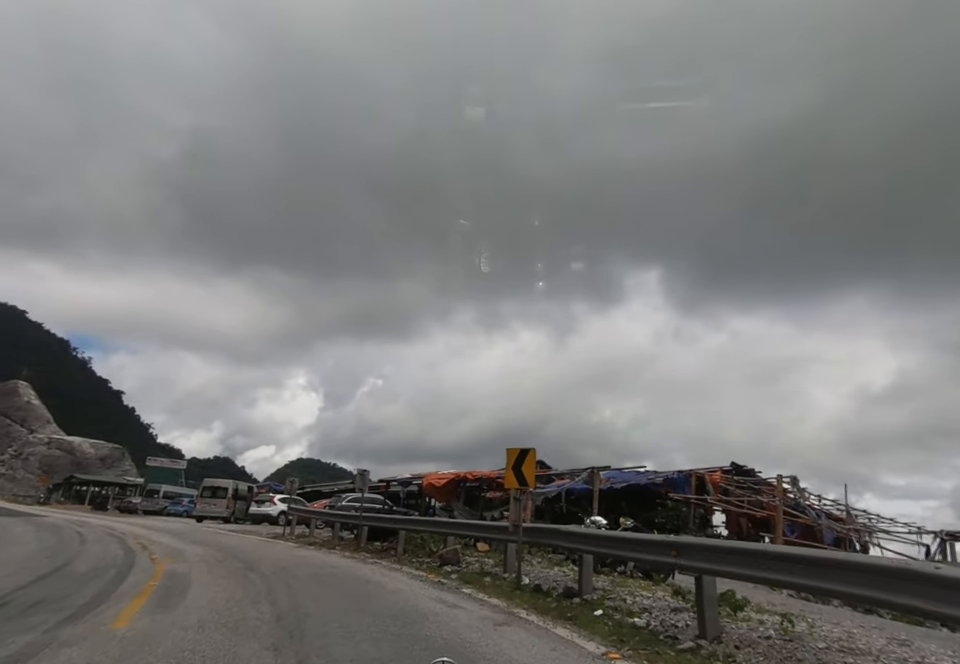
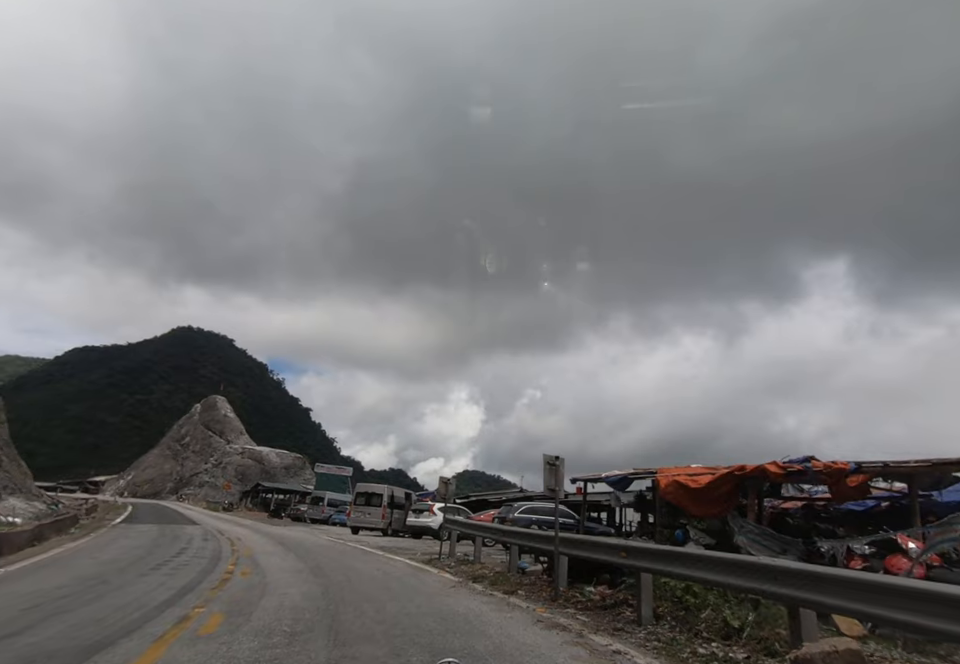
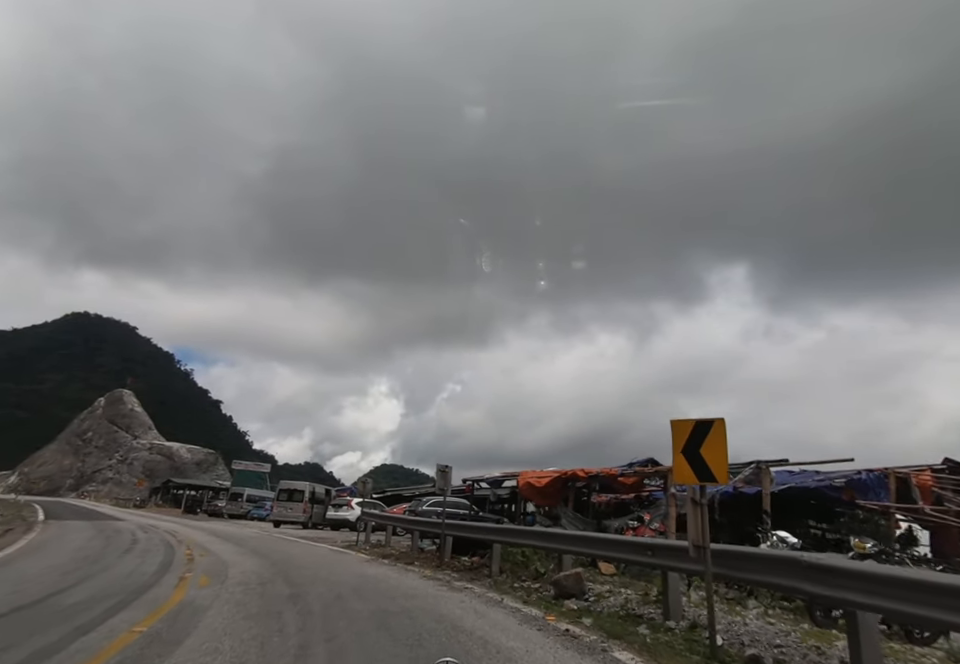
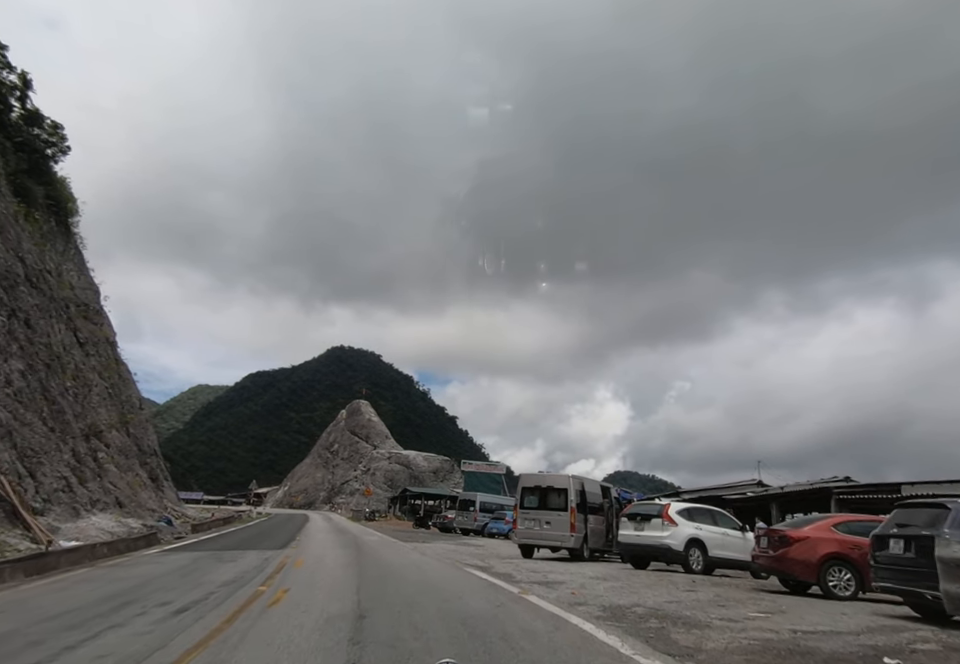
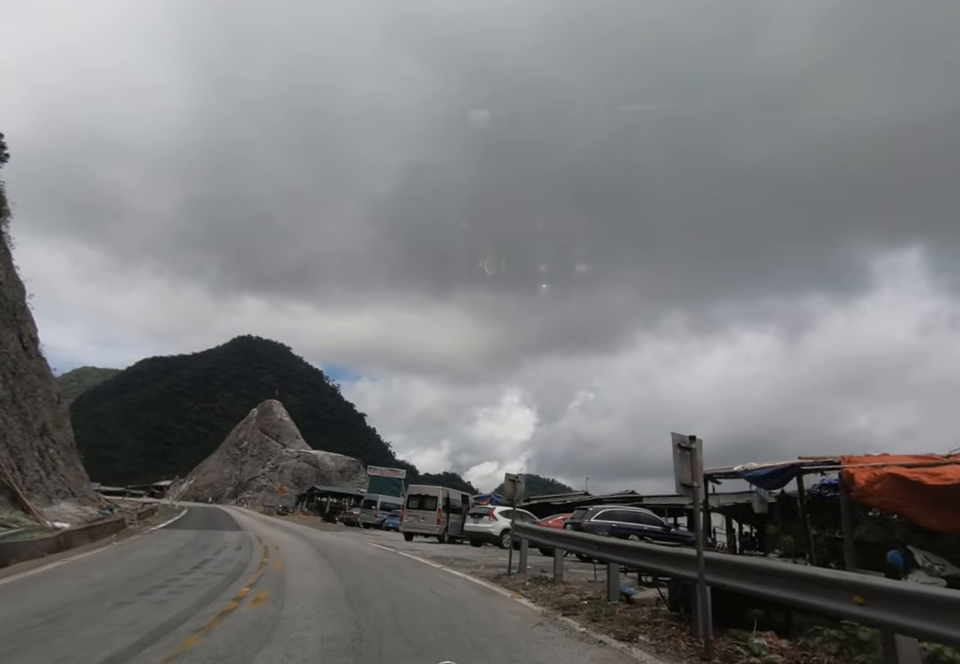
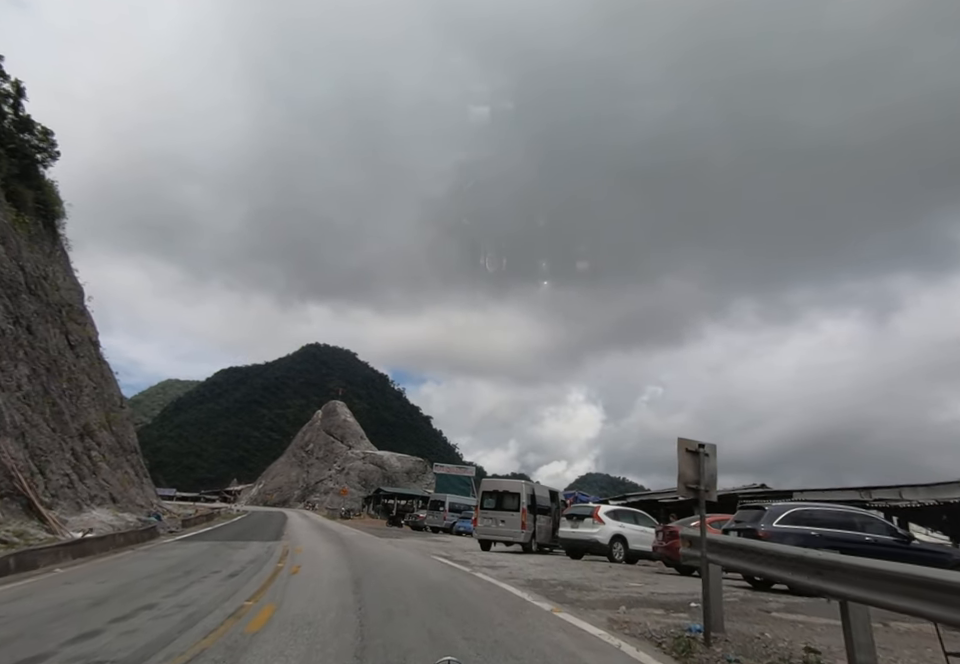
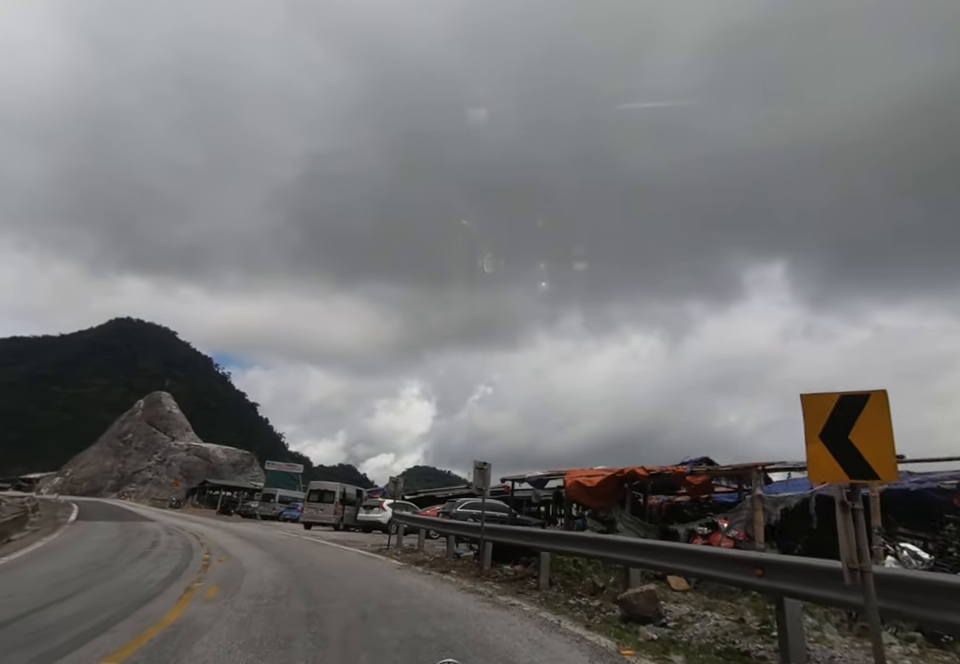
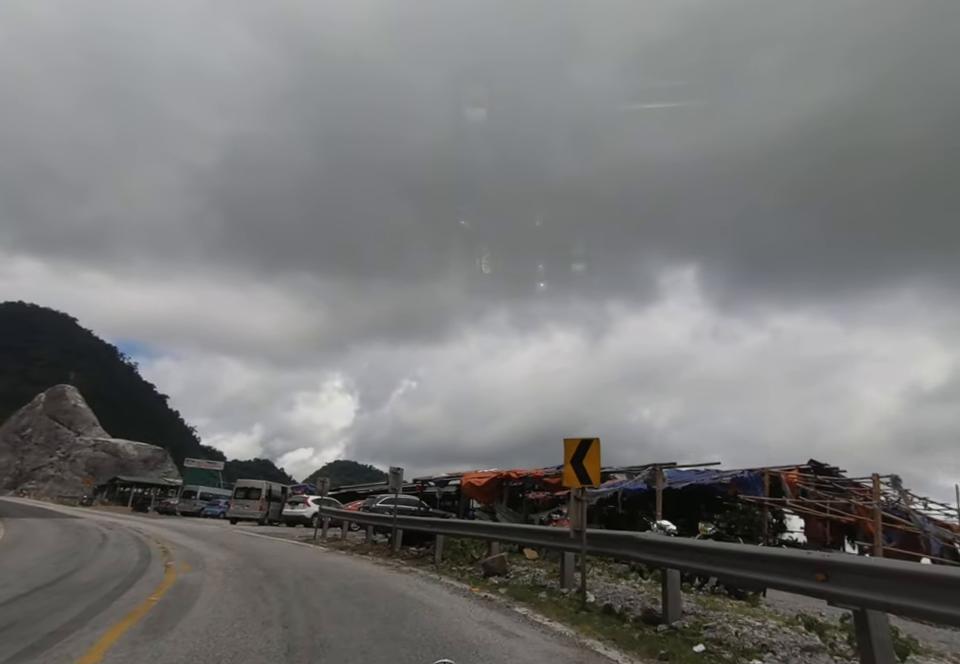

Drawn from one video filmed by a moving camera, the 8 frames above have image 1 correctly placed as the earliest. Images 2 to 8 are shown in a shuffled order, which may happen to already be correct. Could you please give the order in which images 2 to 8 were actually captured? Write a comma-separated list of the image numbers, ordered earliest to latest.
8, 3, 7, 2, 5, 6, 4
